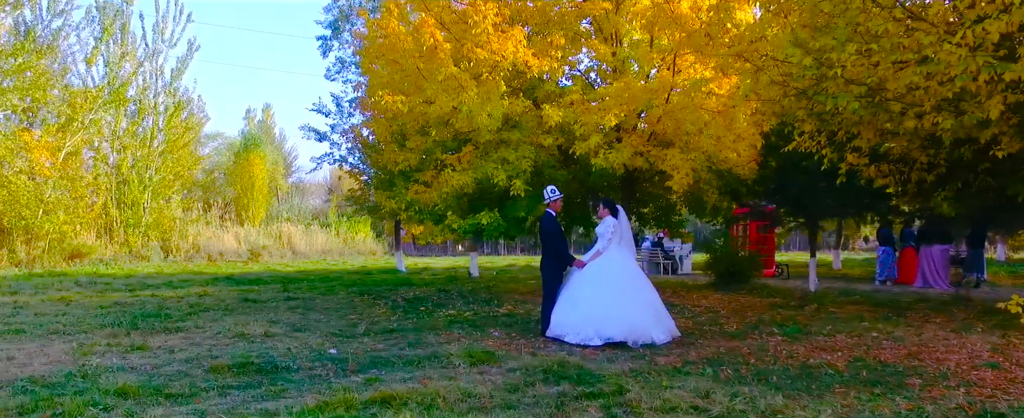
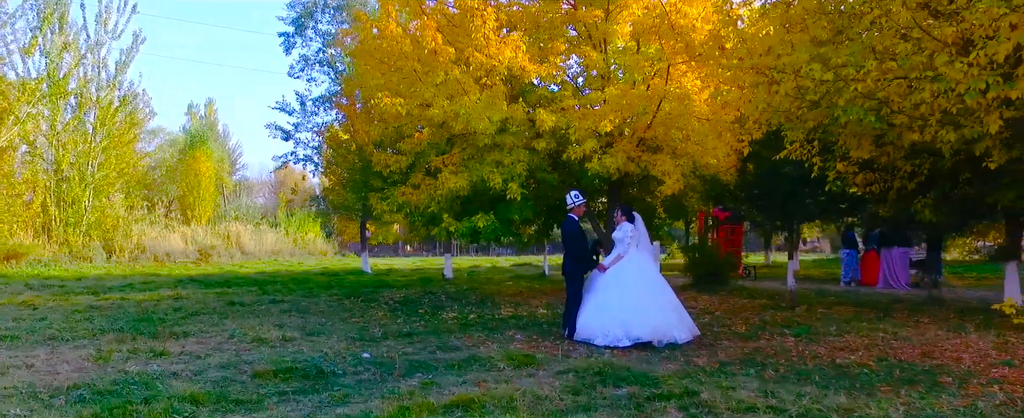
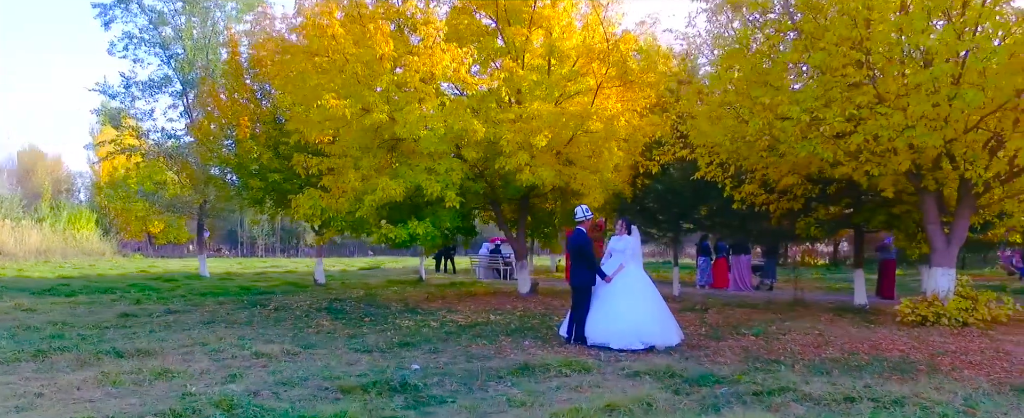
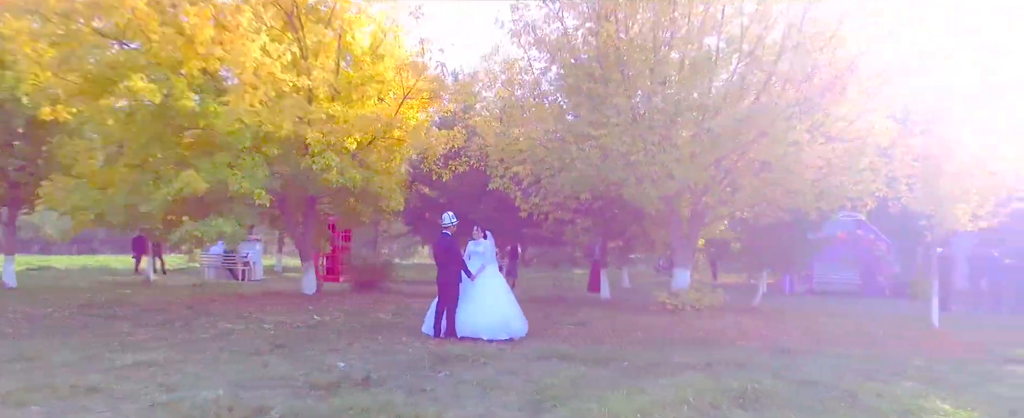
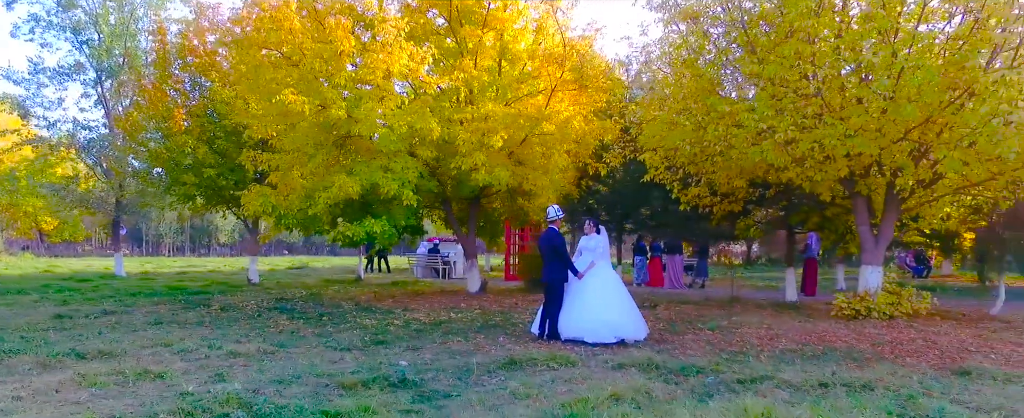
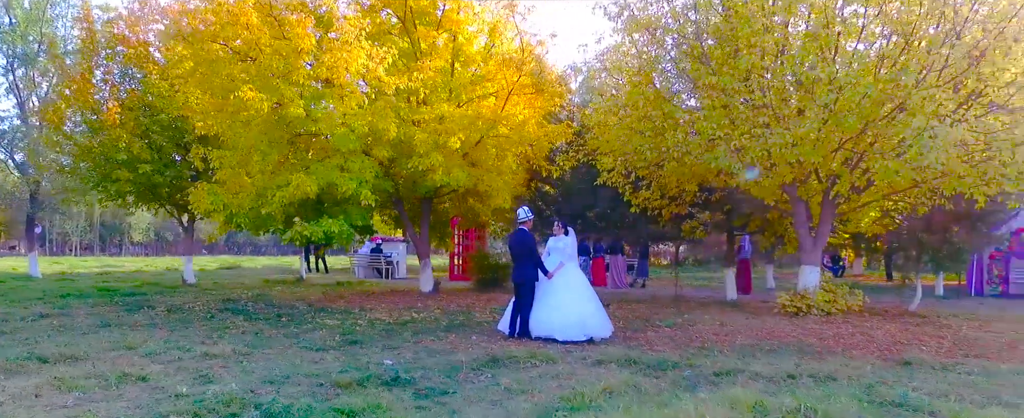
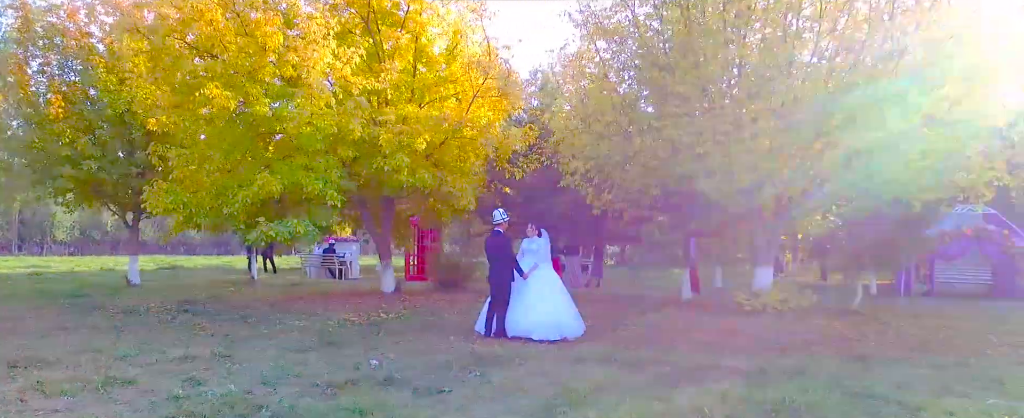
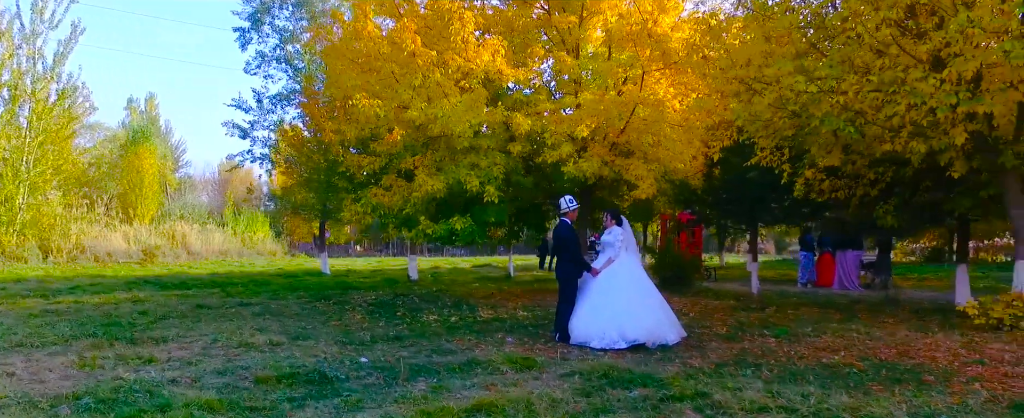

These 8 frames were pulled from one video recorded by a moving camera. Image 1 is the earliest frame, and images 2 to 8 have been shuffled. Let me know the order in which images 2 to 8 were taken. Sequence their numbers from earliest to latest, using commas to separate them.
2, 8, 3, 5, 6, 7, 4
